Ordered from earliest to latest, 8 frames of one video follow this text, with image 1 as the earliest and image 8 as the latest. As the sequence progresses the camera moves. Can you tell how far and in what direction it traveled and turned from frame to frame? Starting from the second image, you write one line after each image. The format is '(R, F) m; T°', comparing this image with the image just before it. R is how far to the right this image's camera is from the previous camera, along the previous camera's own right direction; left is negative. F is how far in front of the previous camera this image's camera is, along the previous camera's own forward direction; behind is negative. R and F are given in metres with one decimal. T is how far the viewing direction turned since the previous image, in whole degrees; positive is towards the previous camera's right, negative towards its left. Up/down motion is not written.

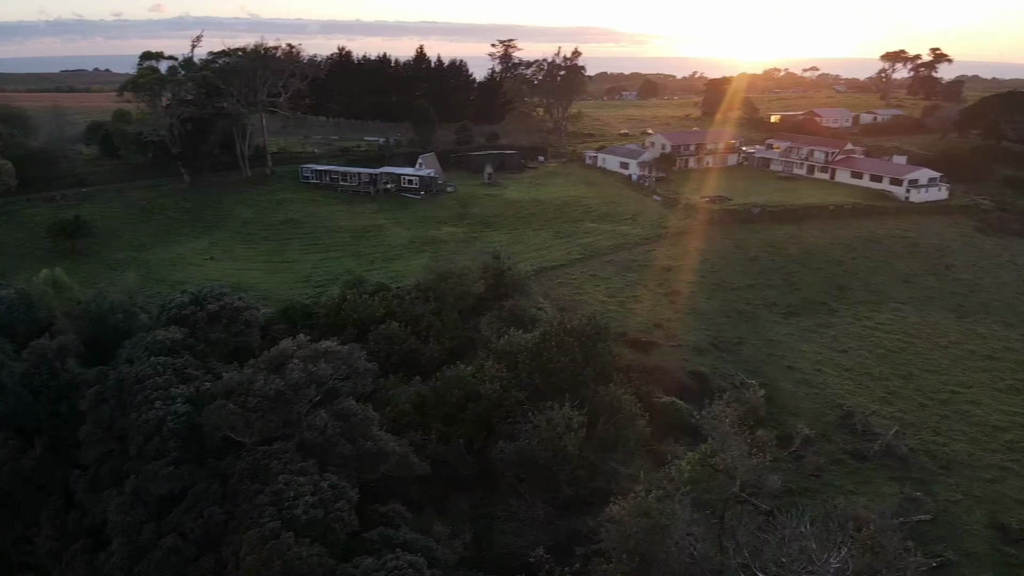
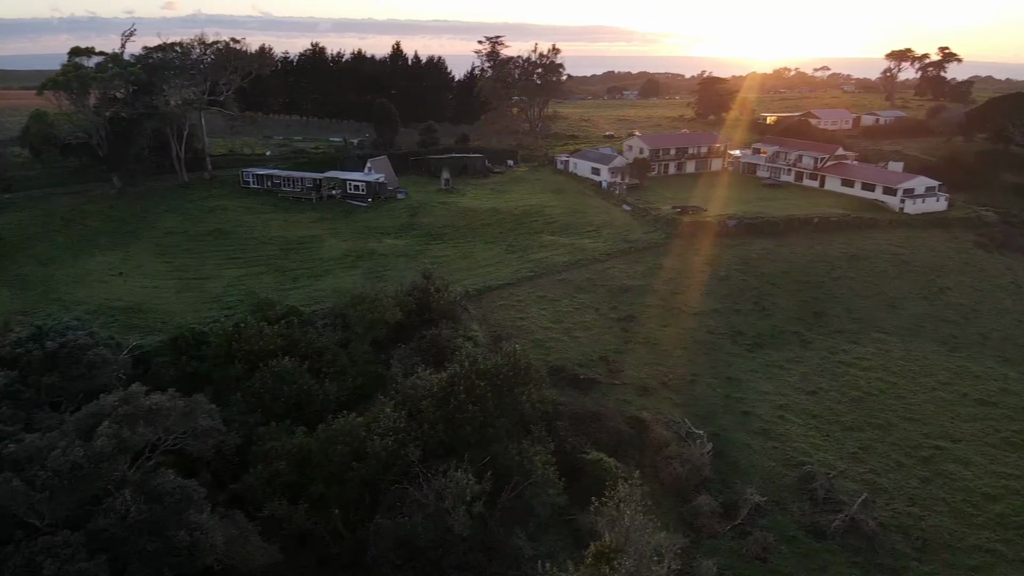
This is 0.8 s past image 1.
(+3.5, +4.3) m; -1°
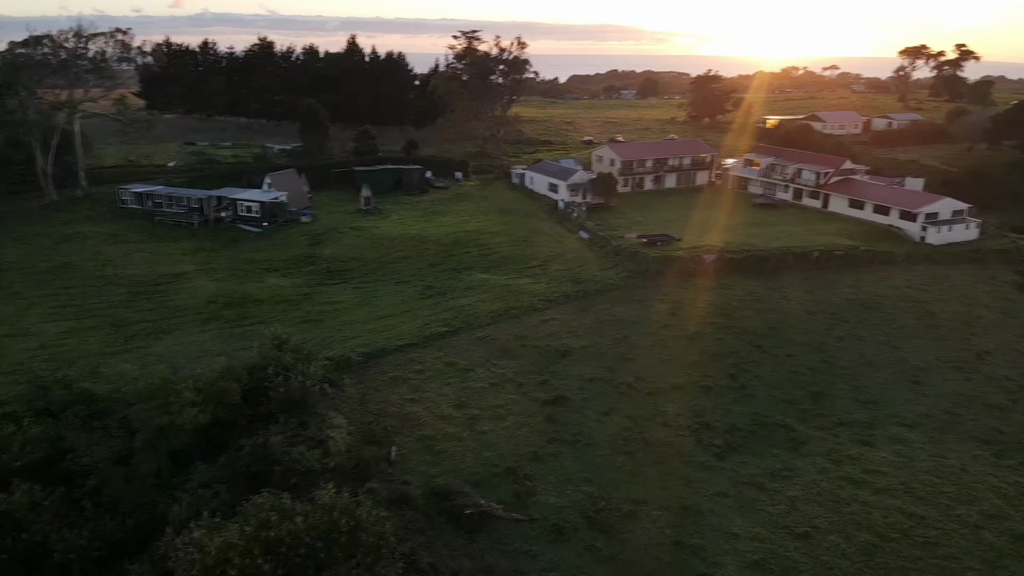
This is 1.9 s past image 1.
(+4.0, +8.9) m; -1°
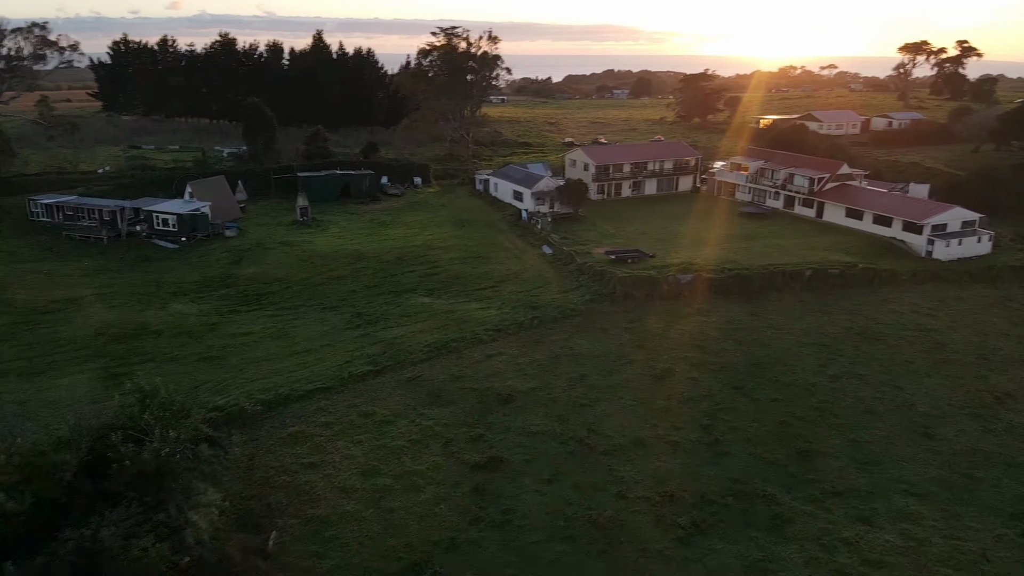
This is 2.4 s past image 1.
(+2.1, +4.6) m; 0°
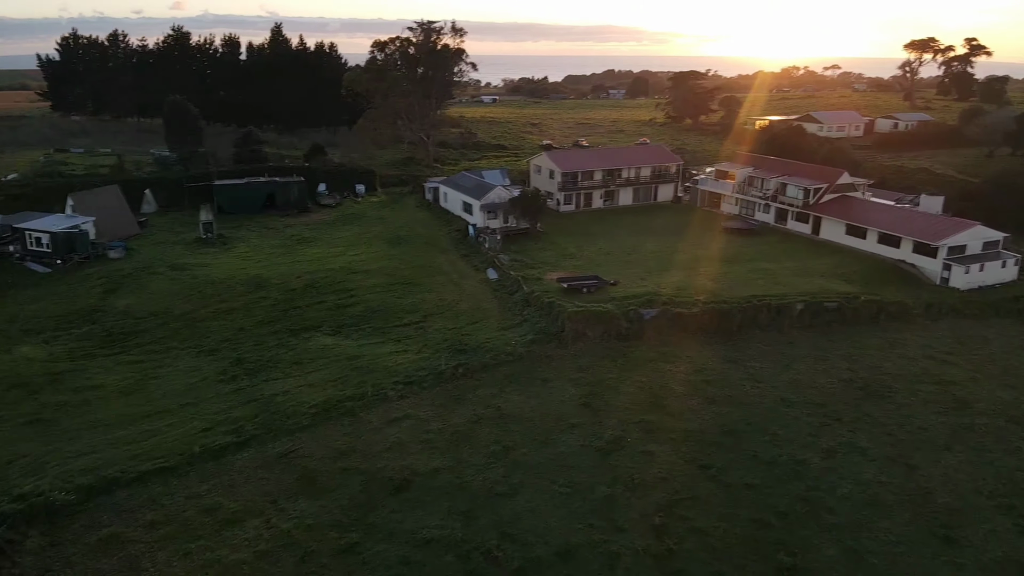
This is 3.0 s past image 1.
(+2.6, +5.5) m; 0°
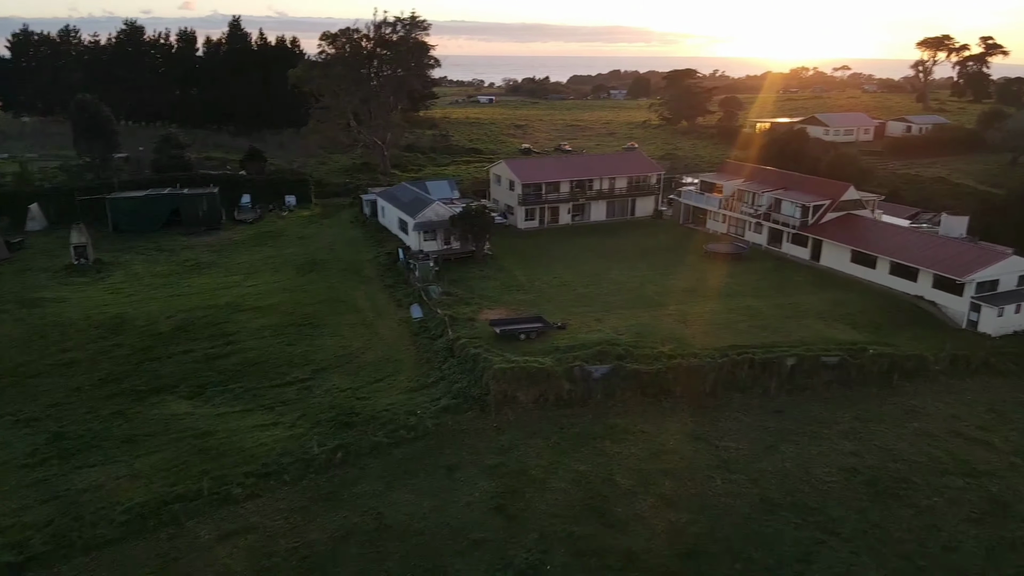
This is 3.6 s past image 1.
(+2.6, +5.4) m; -1°
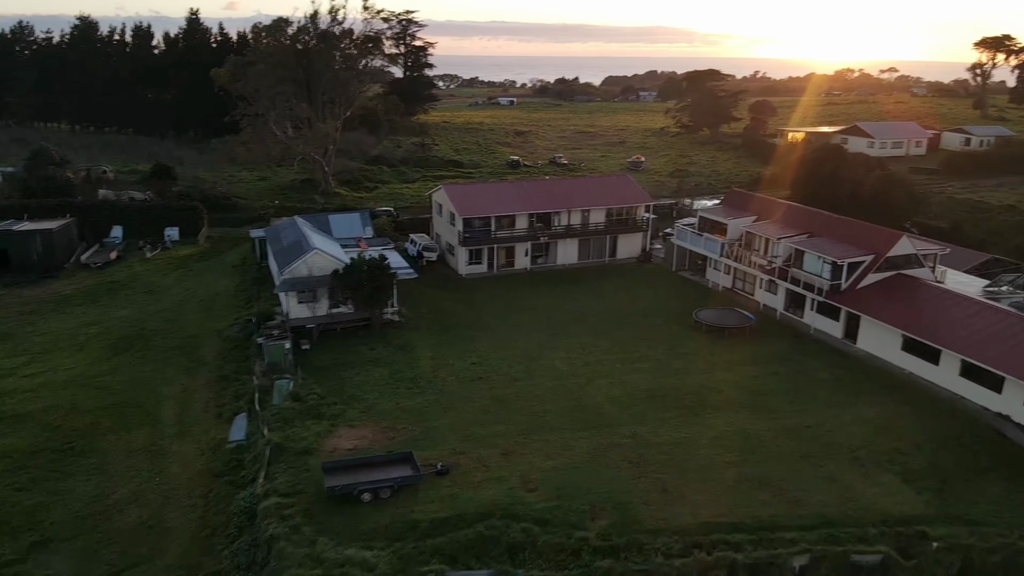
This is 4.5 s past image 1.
(+3.5, +8.1) m; -3°
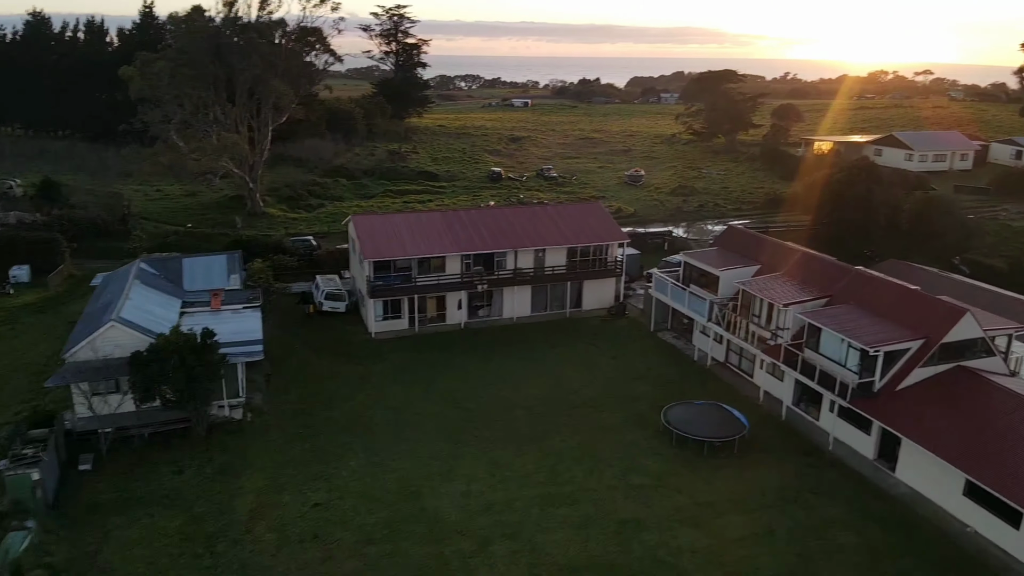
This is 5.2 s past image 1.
(+2.7, +6.3) m; -2°
